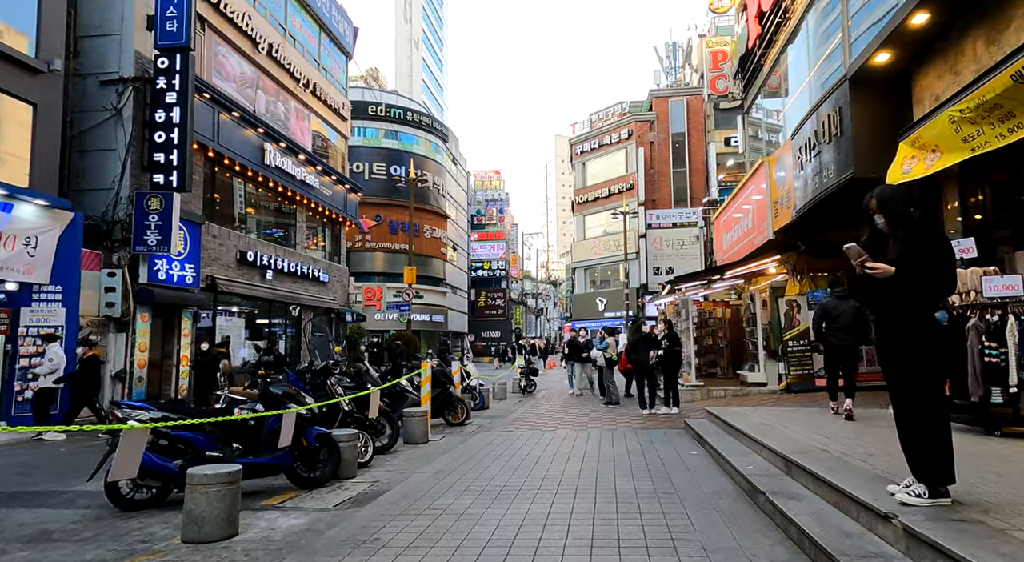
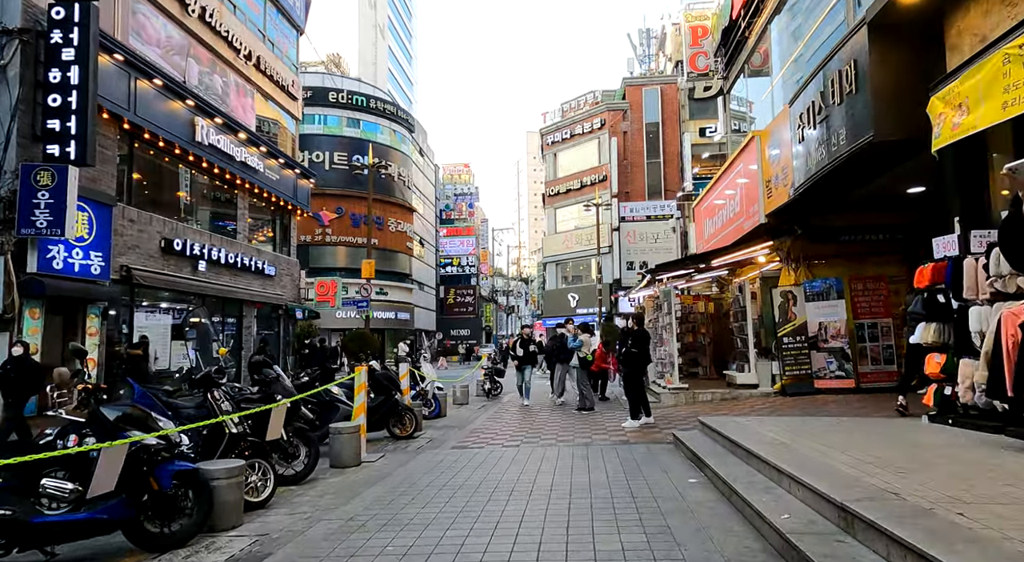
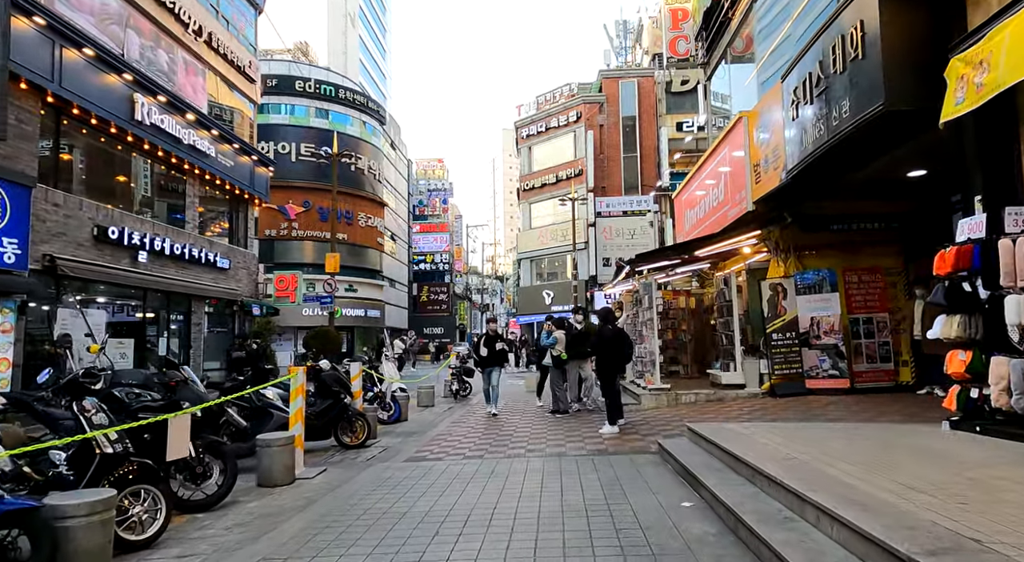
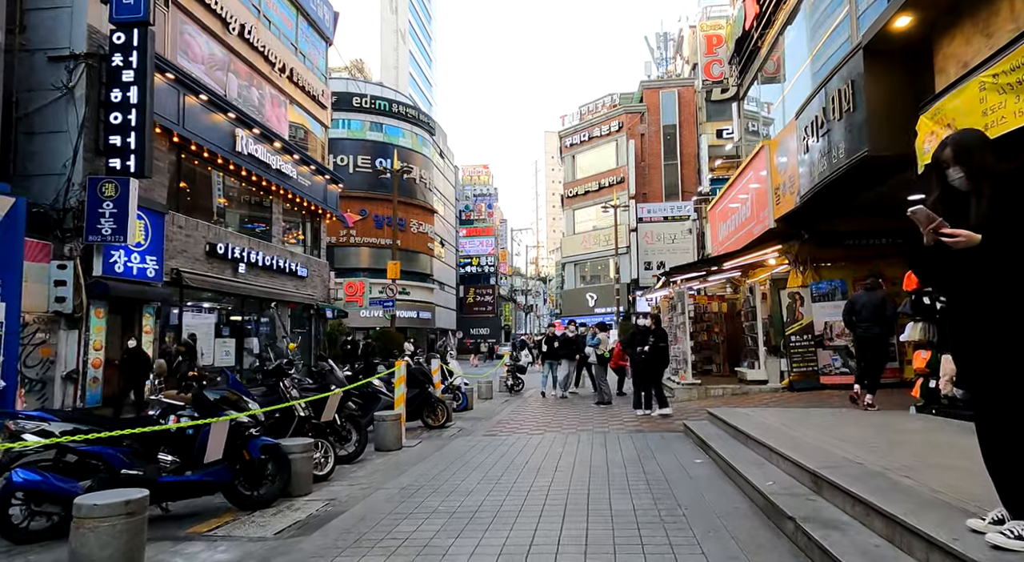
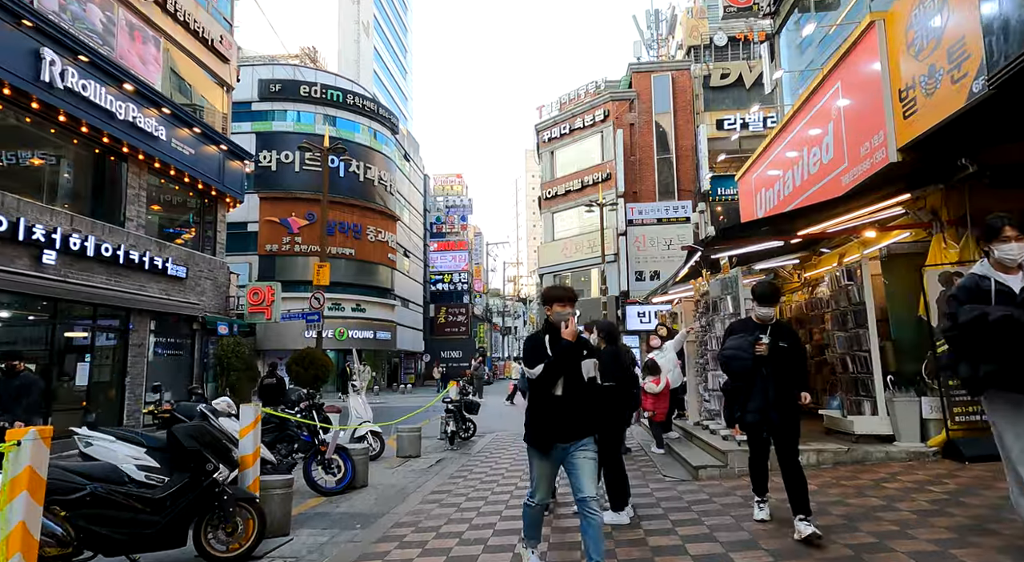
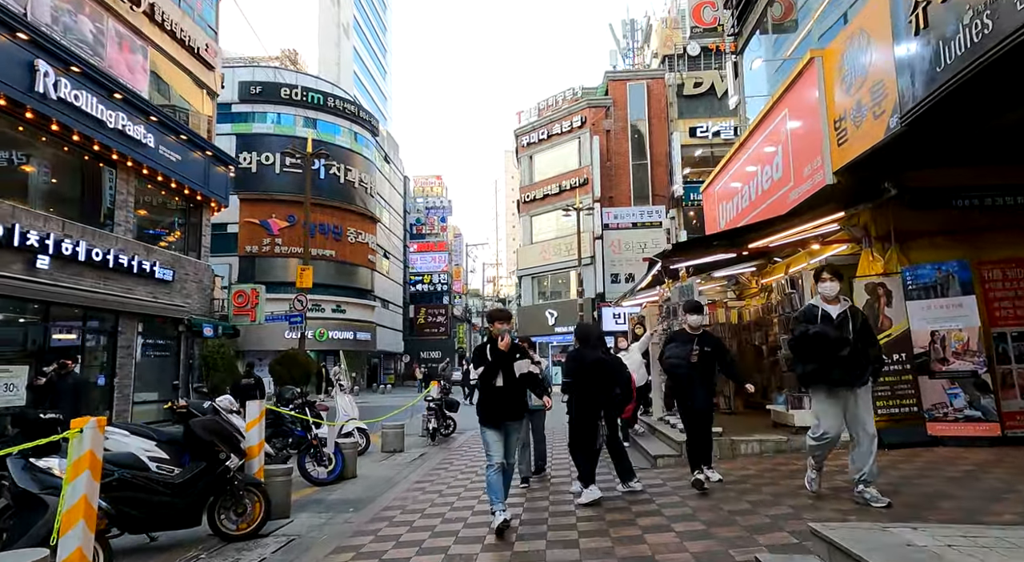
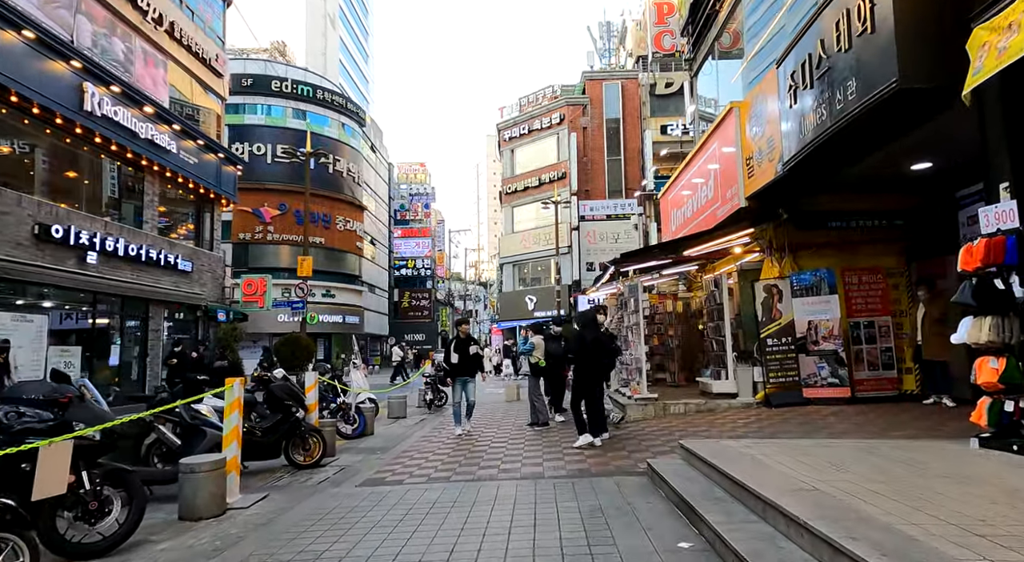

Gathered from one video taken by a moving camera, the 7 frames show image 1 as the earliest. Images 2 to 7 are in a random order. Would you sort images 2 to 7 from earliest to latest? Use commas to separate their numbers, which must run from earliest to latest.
4, 2, 3, 7, 6, 5
